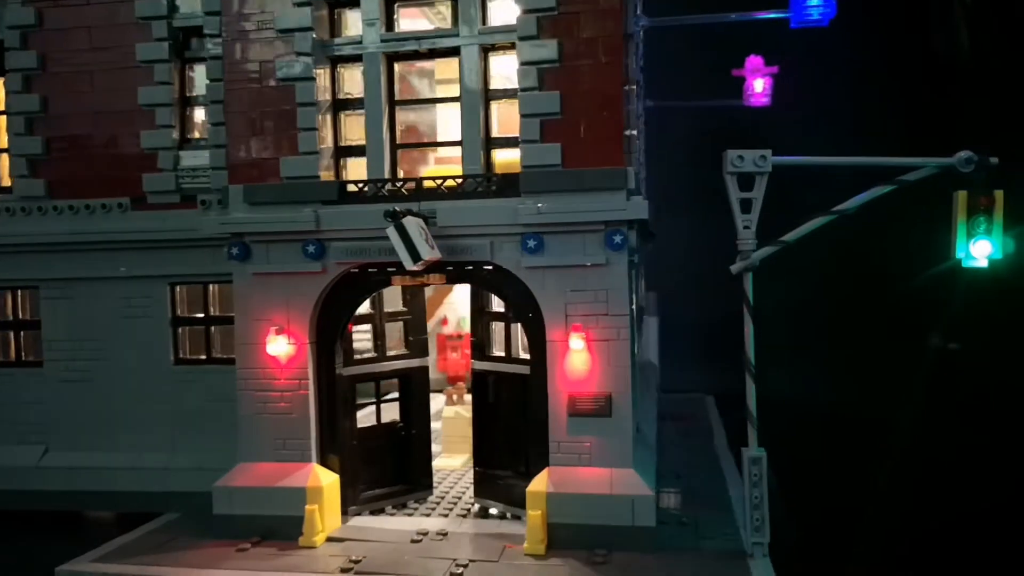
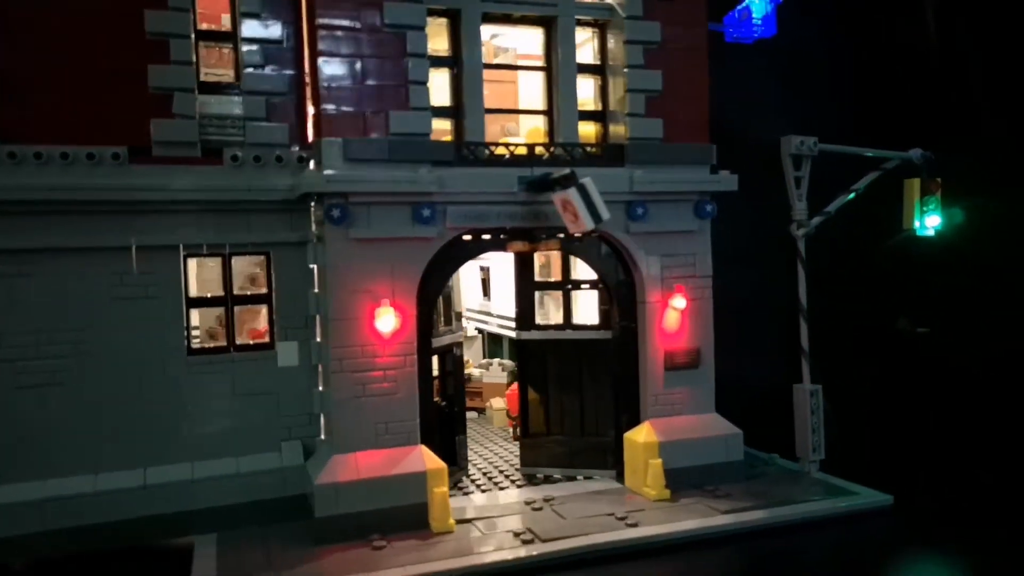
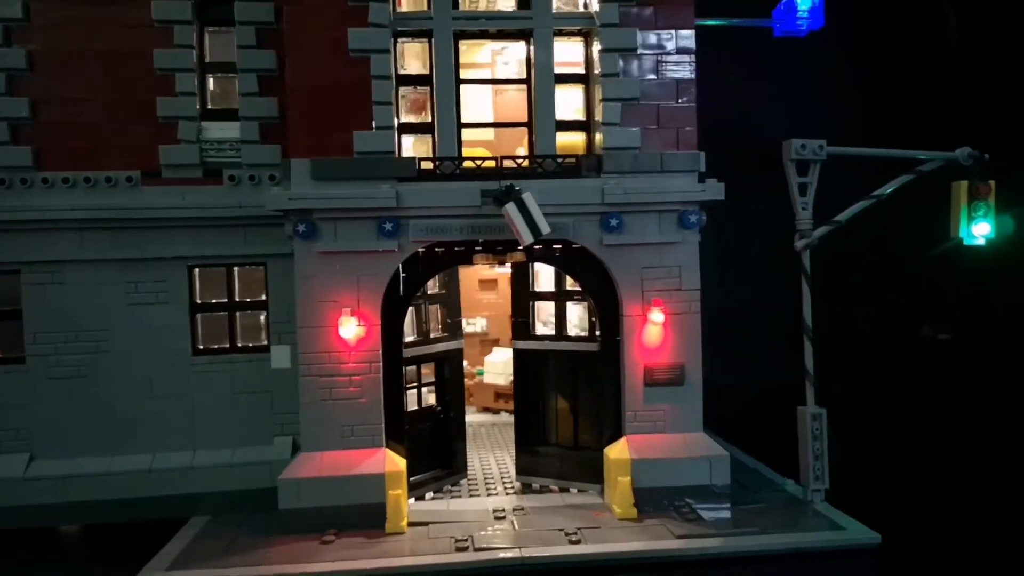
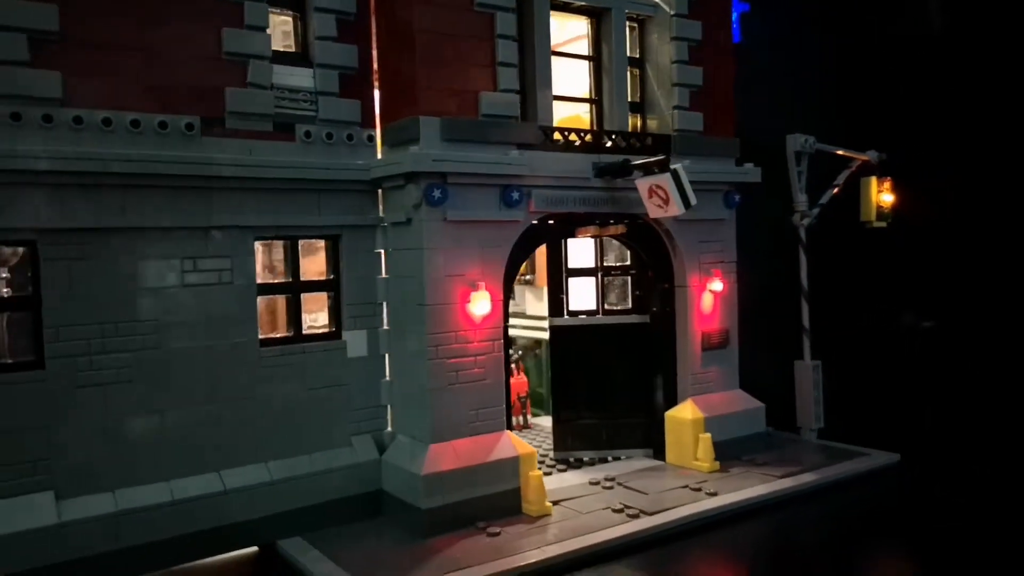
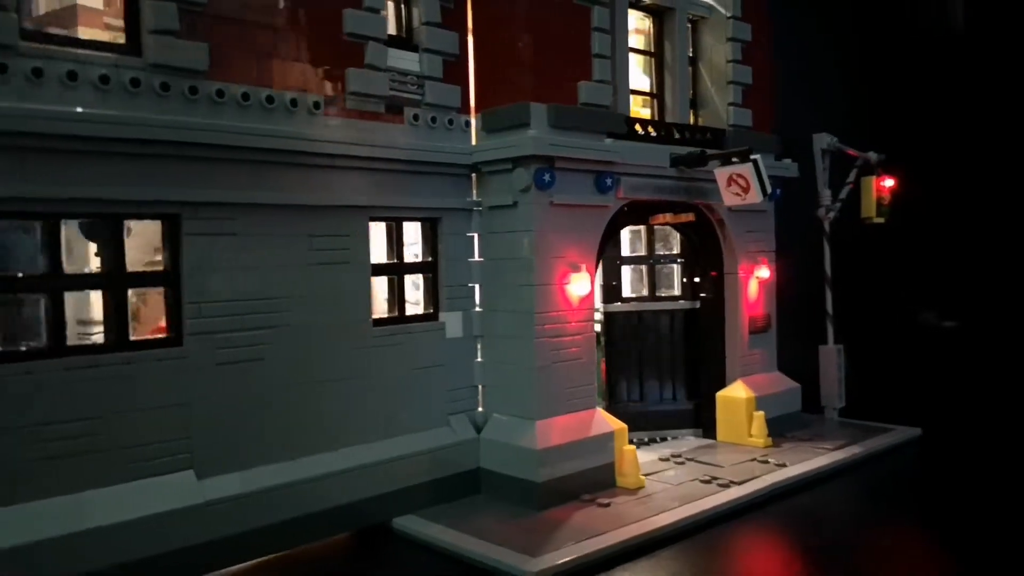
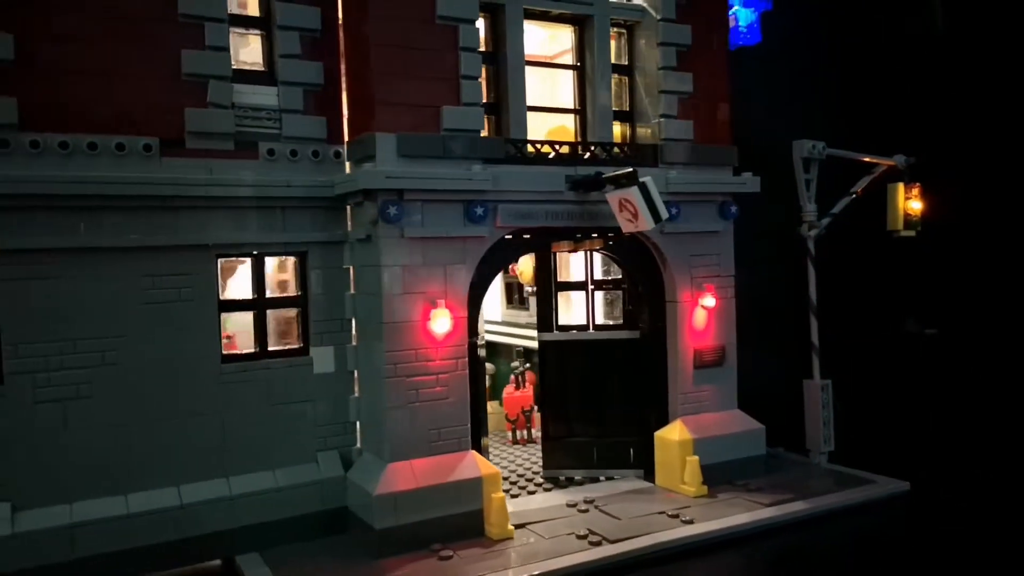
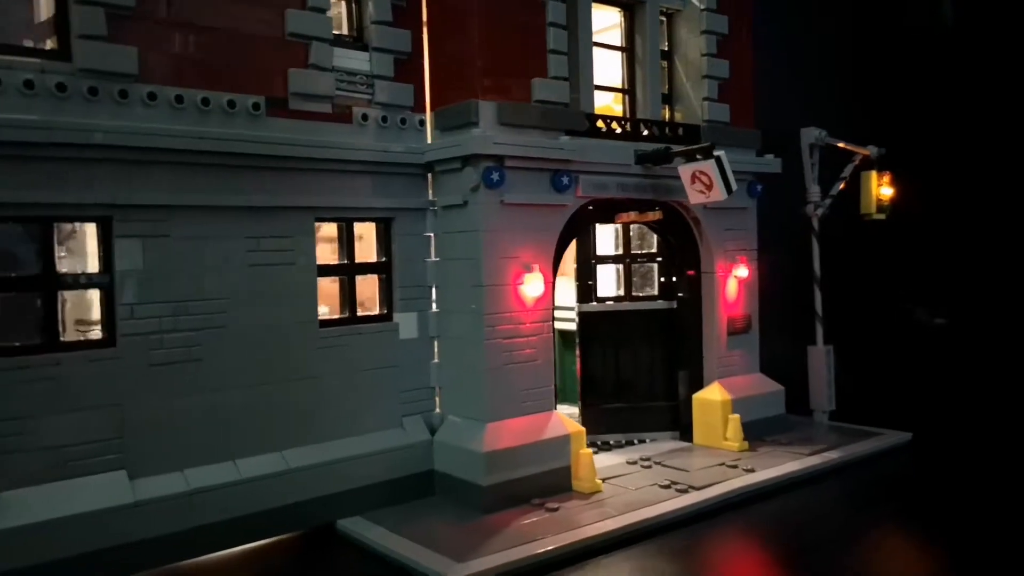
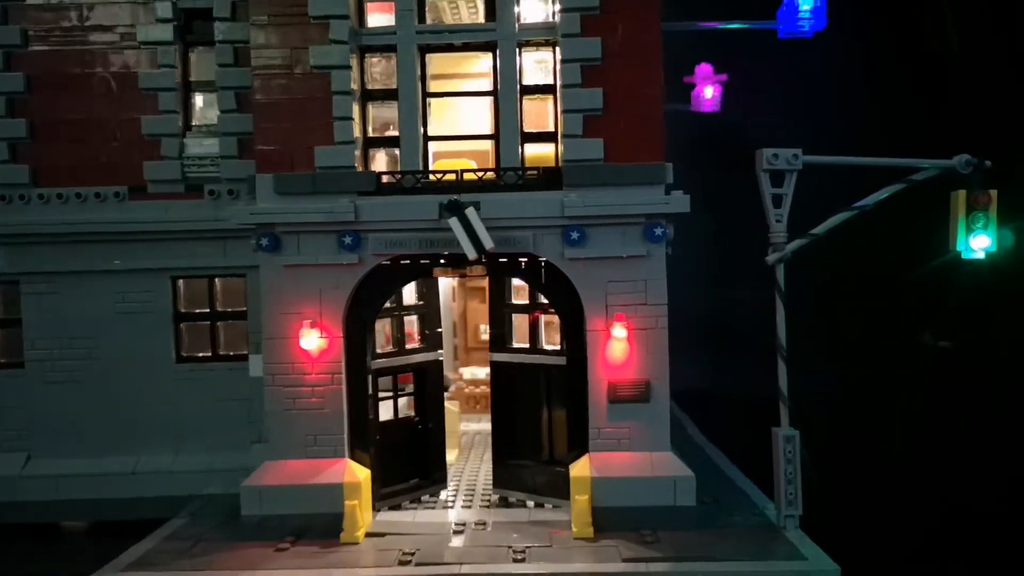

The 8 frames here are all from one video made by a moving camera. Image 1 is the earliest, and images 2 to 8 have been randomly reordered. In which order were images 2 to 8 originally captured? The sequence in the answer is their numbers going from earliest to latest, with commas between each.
8, 3, 2, 6, 4, 7, 5
